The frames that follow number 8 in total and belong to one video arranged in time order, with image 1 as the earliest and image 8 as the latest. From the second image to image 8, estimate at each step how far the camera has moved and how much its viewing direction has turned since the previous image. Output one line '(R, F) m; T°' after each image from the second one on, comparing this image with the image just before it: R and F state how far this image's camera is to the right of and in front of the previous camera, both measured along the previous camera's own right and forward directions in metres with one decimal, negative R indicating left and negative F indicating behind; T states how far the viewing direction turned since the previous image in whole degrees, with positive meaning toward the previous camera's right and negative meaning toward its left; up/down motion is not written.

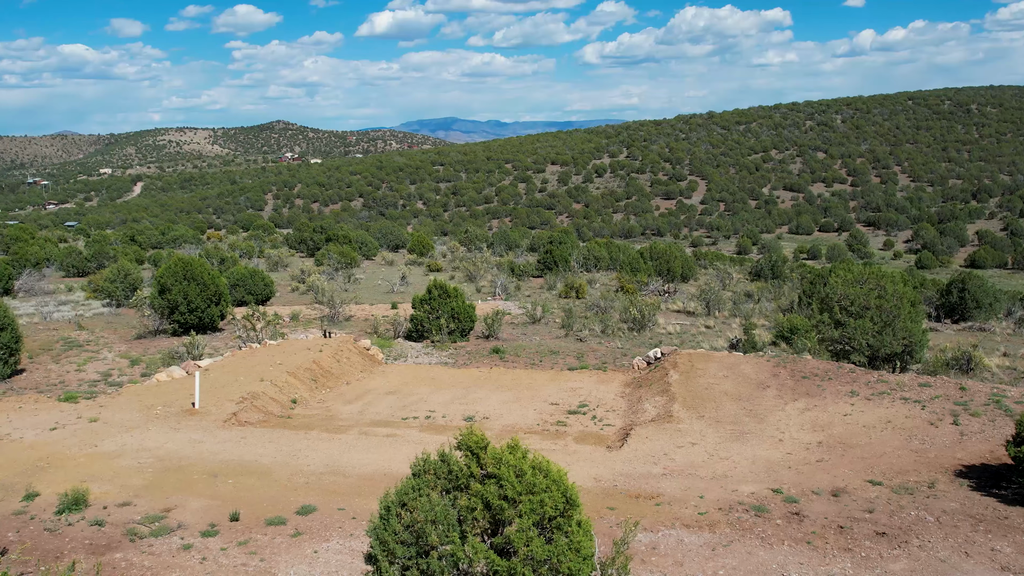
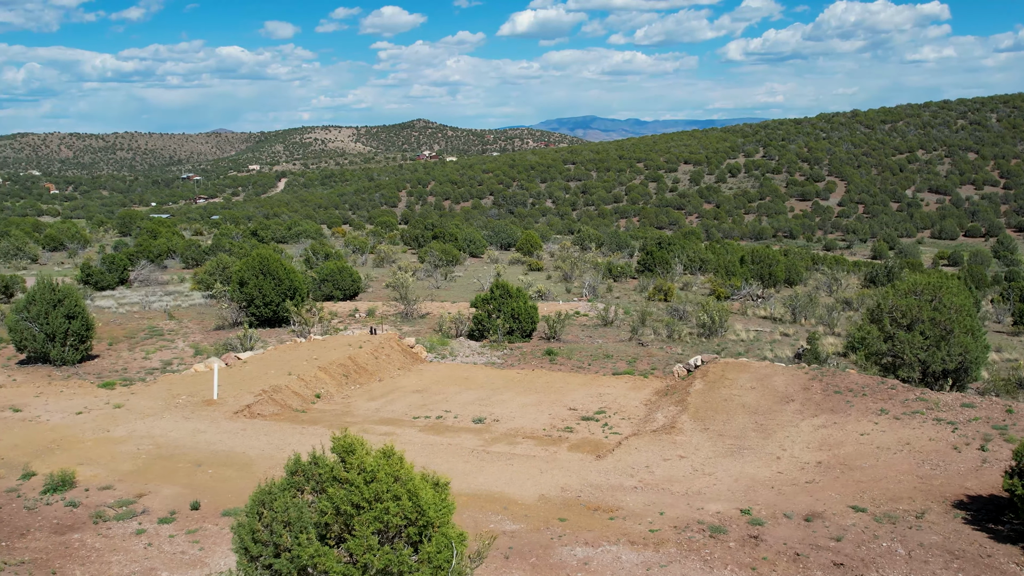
(+1.8, +0.2) m; -8°
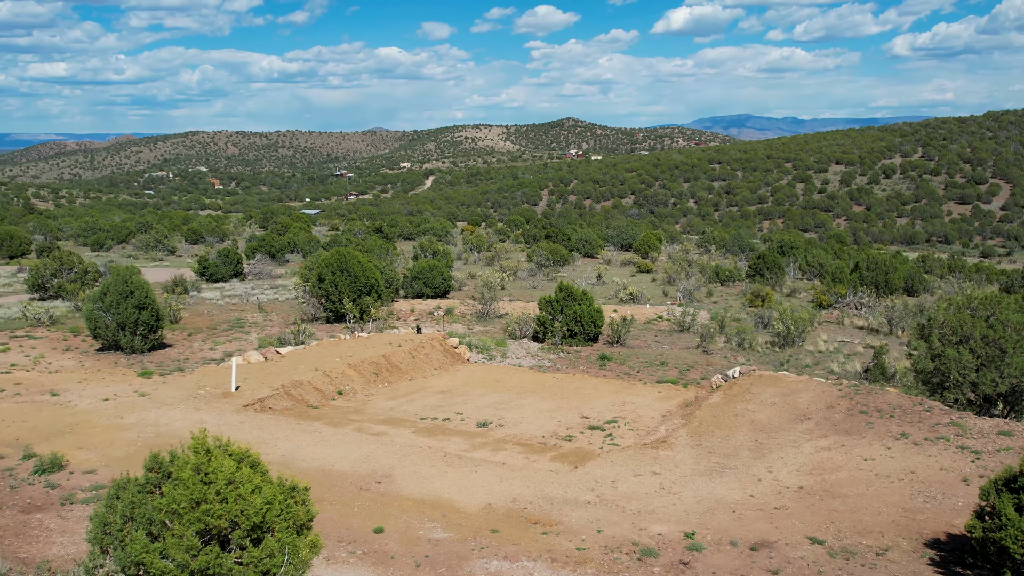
(+2.0, +0.3) m; -9°
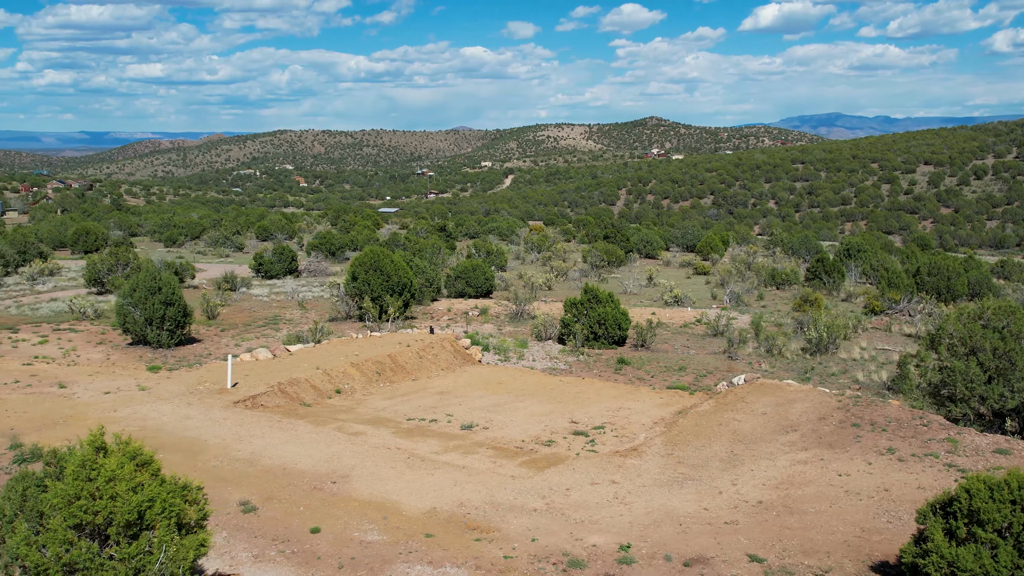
(+1.4, +0.2) m; -5°
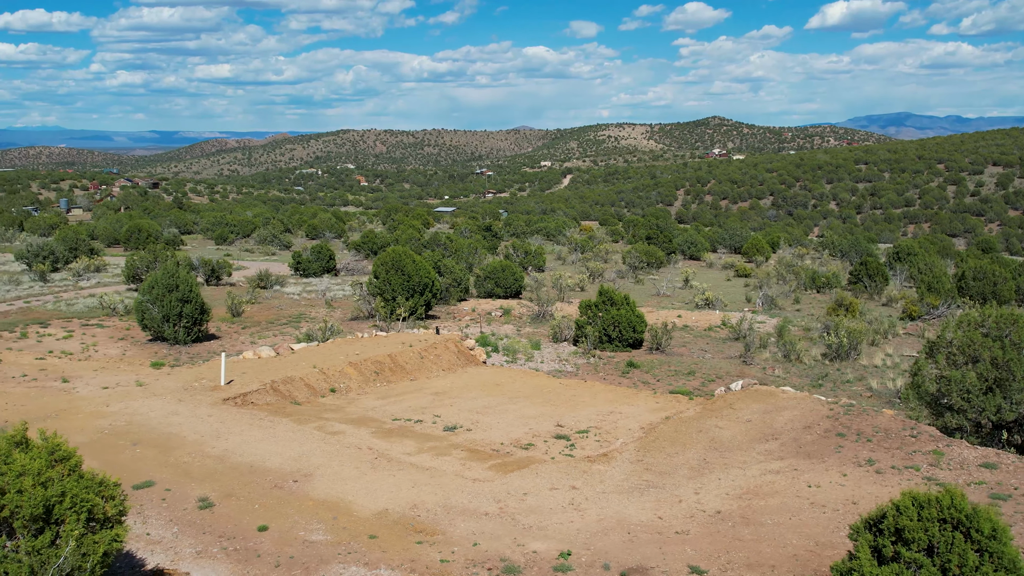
(+1.1, +0.1) m; -4°
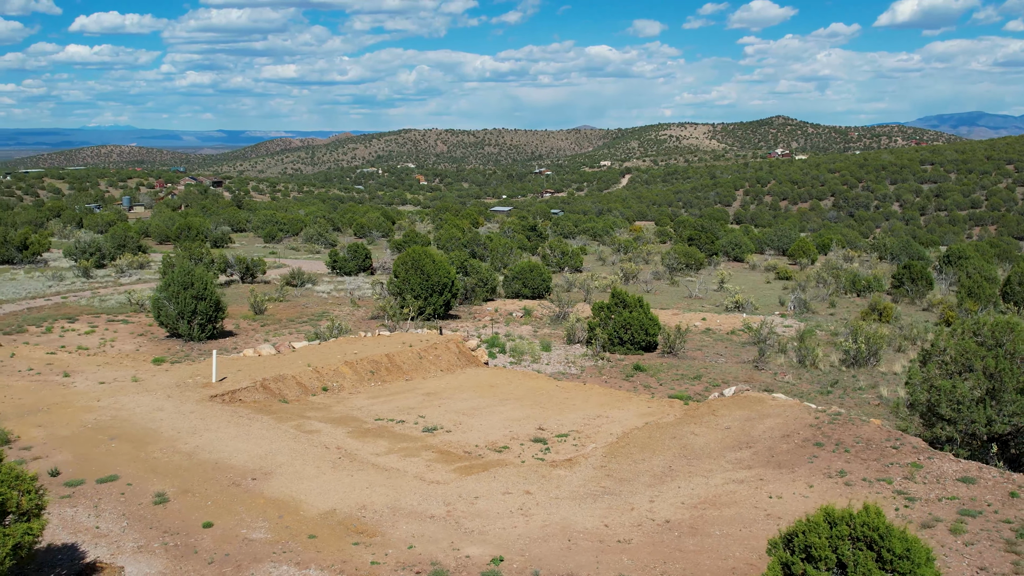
(+1.1, +0.1) m; -4°
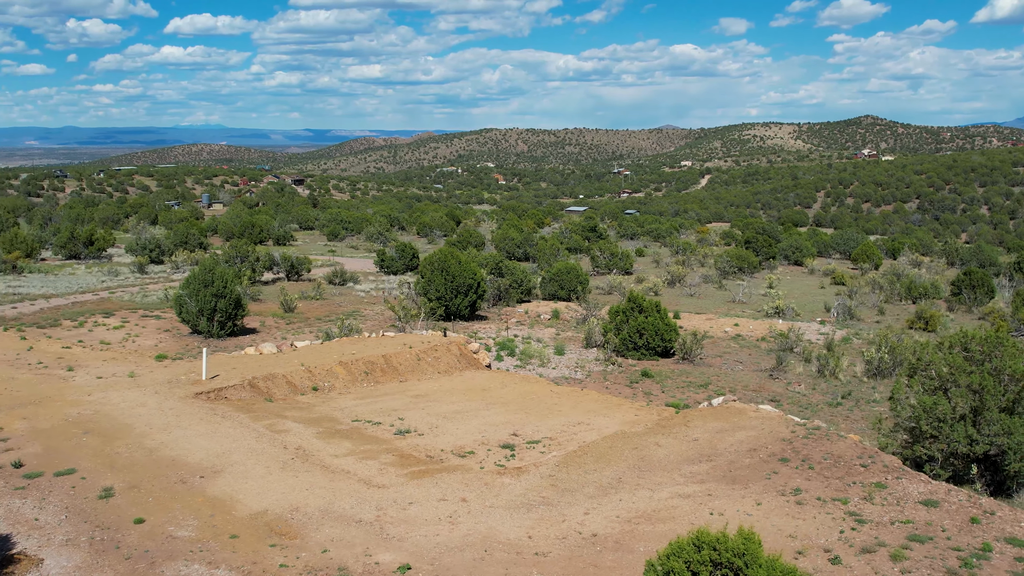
(+1.5, +0.2) m; -5°
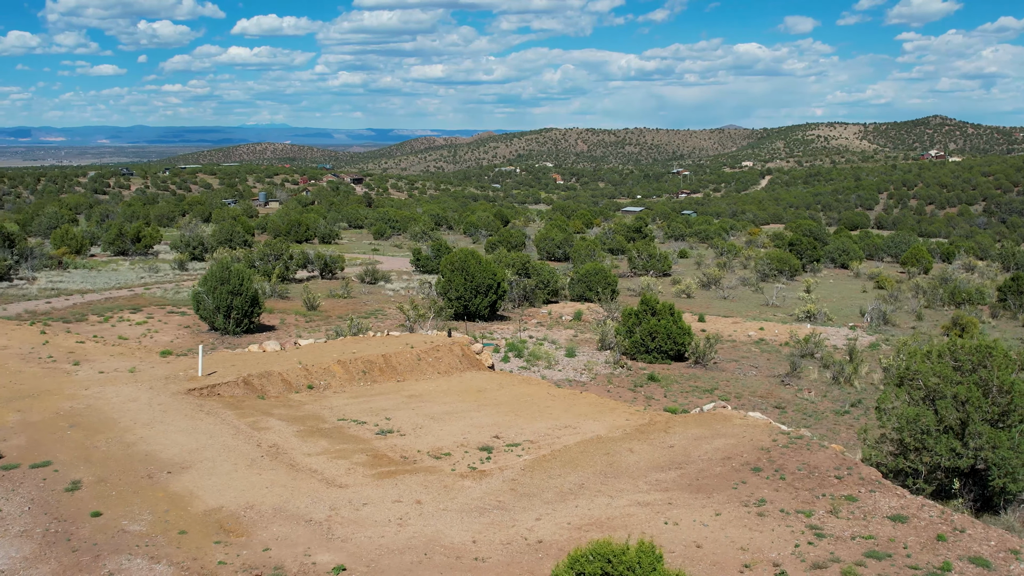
(+1.1, +0.1) m; -4°
